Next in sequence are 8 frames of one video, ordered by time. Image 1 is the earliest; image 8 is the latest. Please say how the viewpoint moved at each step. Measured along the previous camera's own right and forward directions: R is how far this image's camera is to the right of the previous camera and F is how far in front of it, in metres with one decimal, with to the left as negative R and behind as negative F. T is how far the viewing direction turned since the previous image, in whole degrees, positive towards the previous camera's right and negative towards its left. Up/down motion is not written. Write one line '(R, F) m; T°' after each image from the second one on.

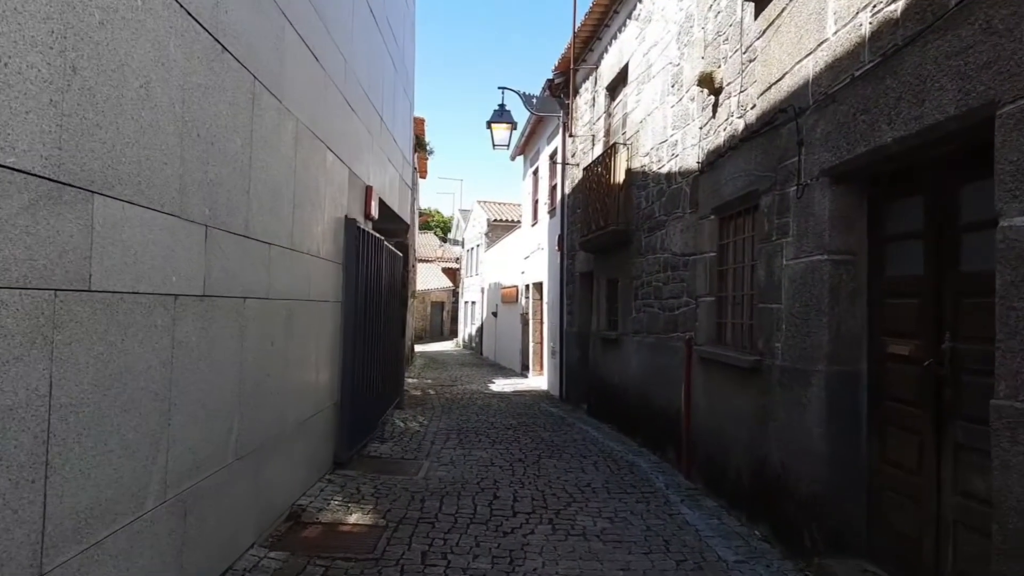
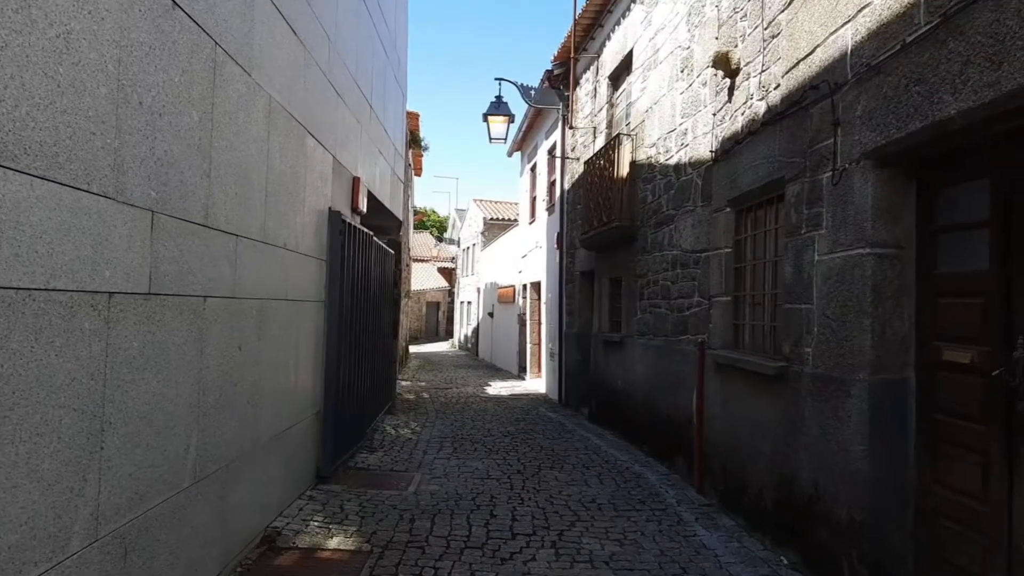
(0.0, +0.5) m; 0°
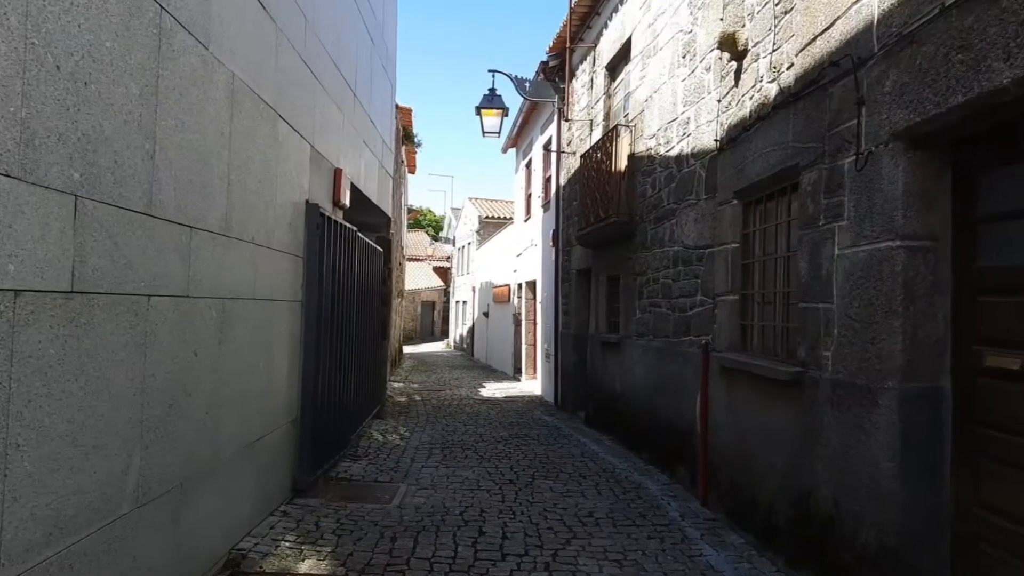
(0.0, +0.4) m; 0°
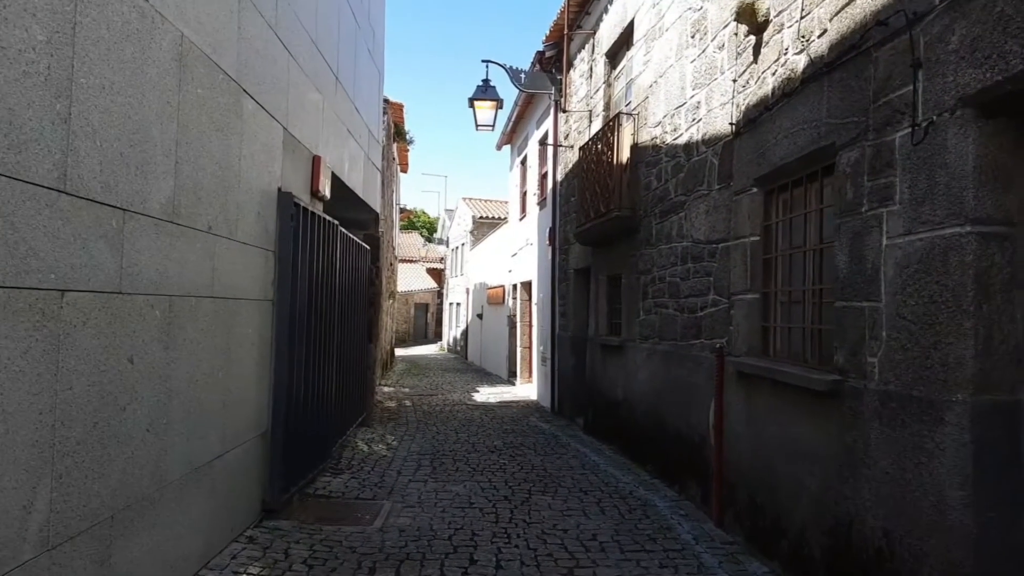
(0.0, +0.5) m; 0°
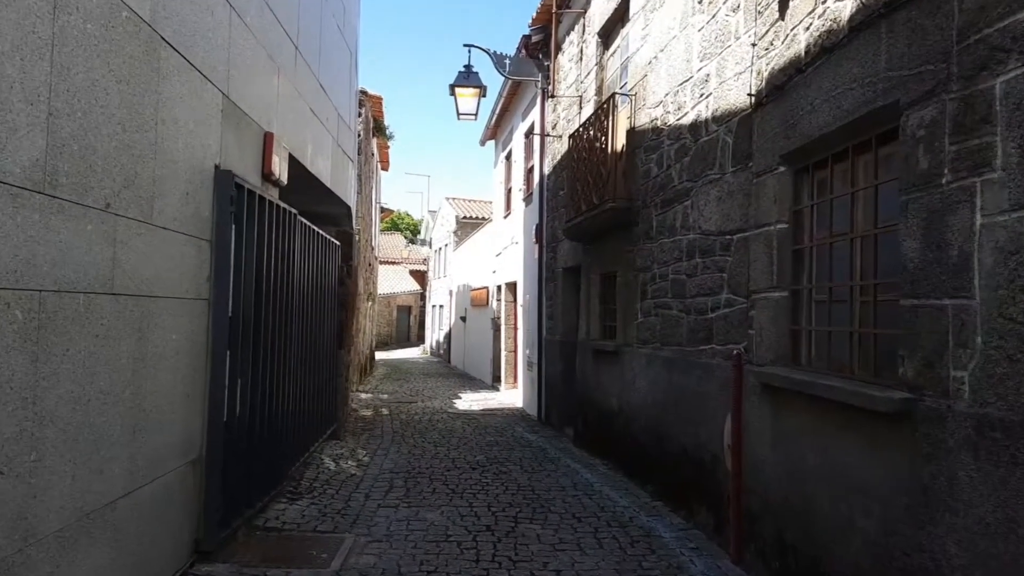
(0.0, +0.7) m; +1°
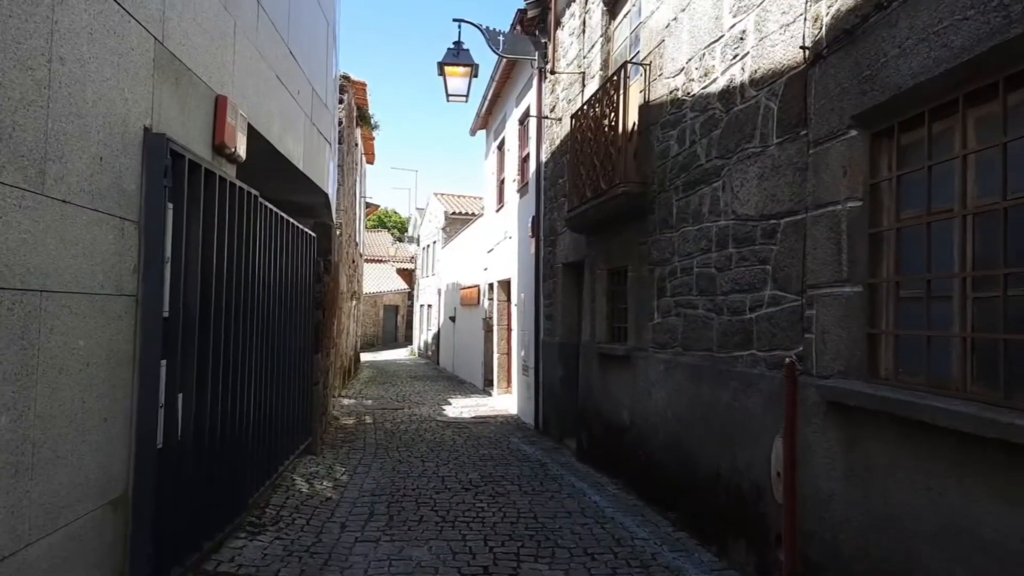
(-0.1, +0.8) m; +1°
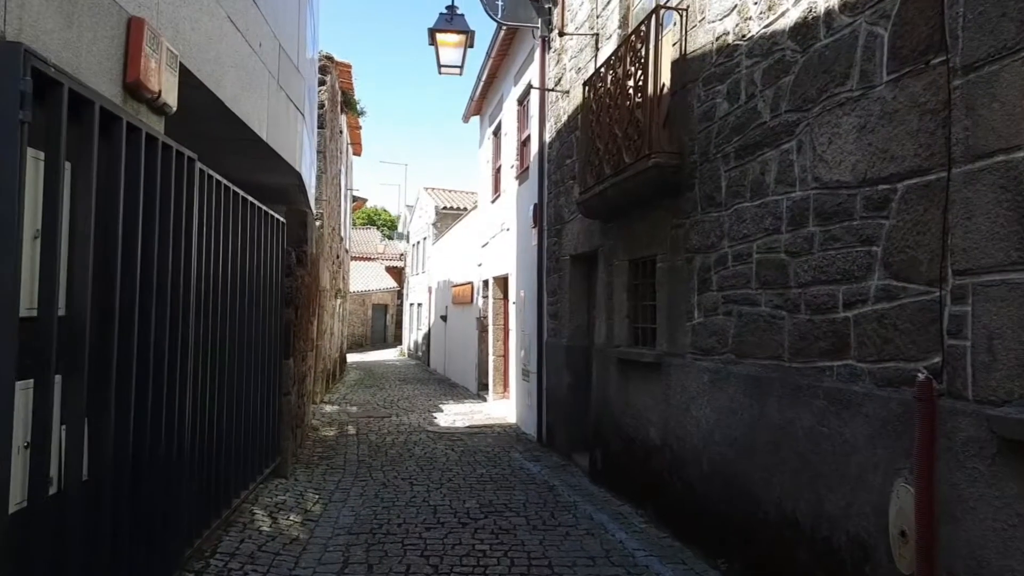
(-0.1, +1.0) m; +1°
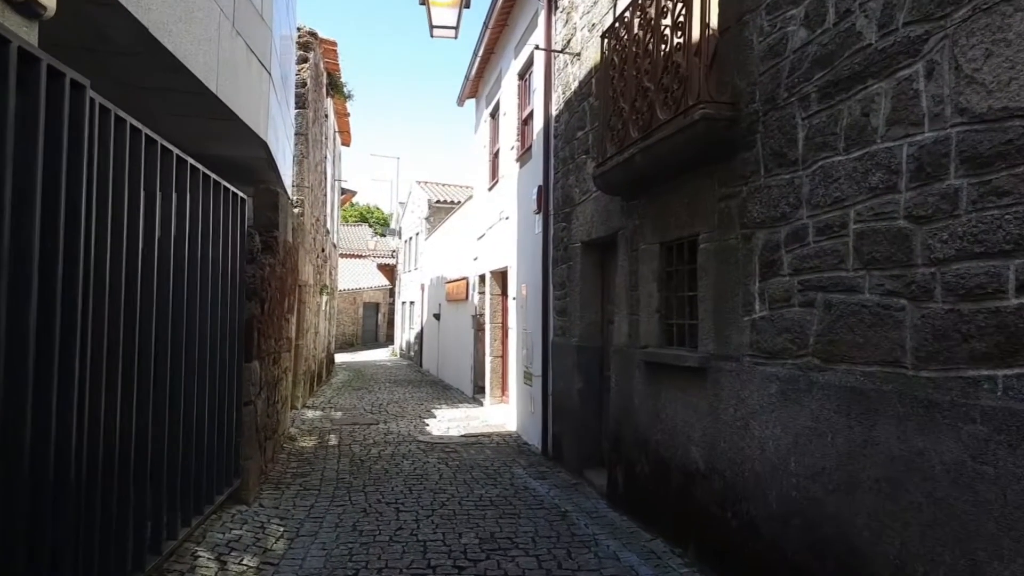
(-0.1, +1.0) m; 0°
